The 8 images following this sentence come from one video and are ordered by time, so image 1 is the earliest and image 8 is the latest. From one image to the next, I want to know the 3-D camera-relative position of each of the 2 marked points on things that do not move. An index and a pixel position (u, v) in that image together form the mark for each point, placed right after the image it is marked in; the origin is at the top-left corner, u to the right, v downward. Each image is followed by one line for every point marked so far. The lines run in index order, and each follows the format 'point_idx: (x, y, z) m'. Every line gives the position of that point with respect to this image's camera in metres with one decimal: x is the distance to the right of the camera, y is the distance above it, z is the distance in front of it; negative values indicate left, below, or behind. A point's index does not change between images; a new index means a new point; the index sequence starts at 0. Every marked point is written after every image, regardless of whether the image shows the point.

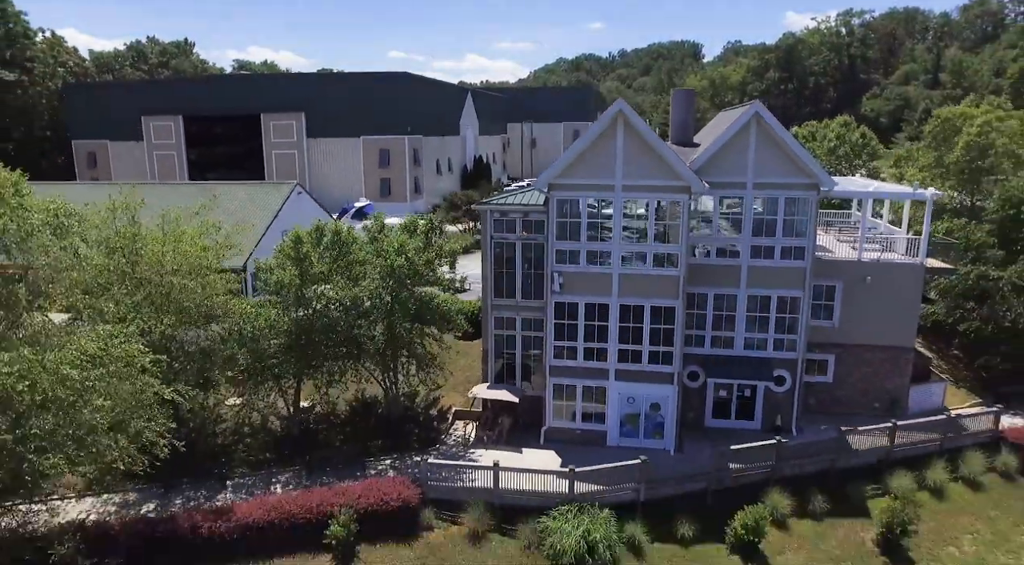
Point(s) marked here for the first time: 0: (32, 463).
0: (-11.5, -4.2, +17.2) m
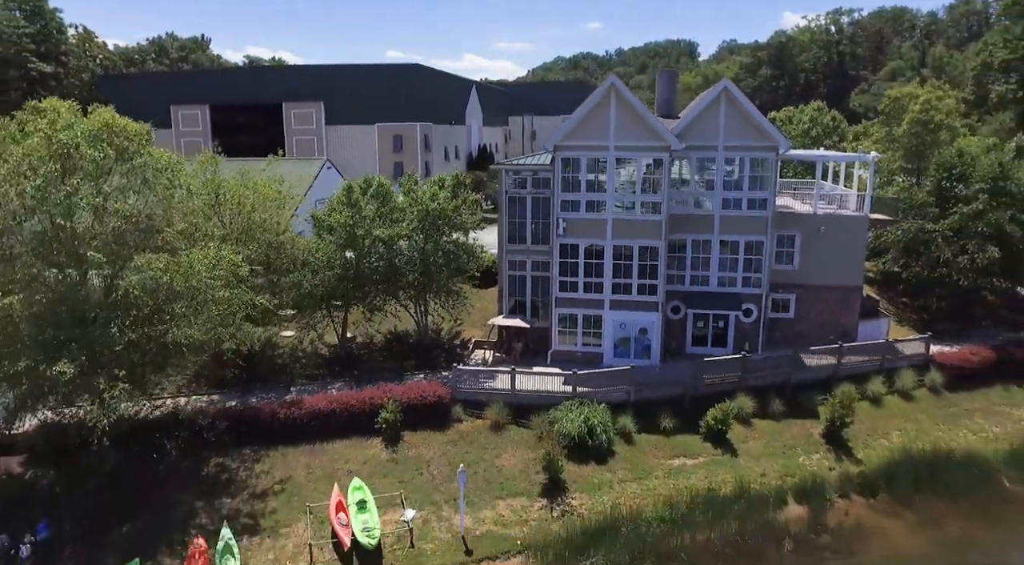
0: (-10.9, -1.8, +22.5) m
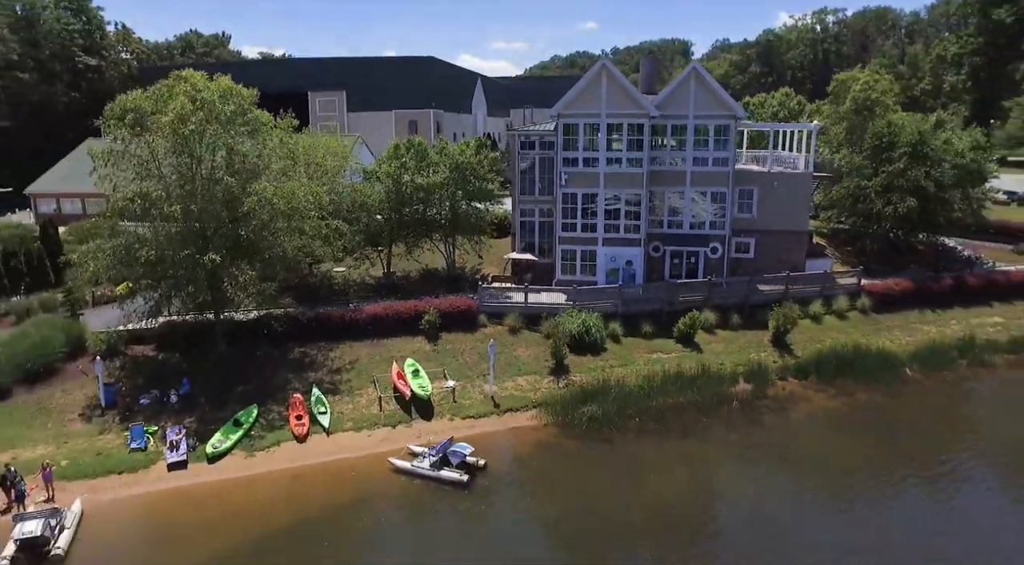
0: (-10.2, +1.5, +30.2) m
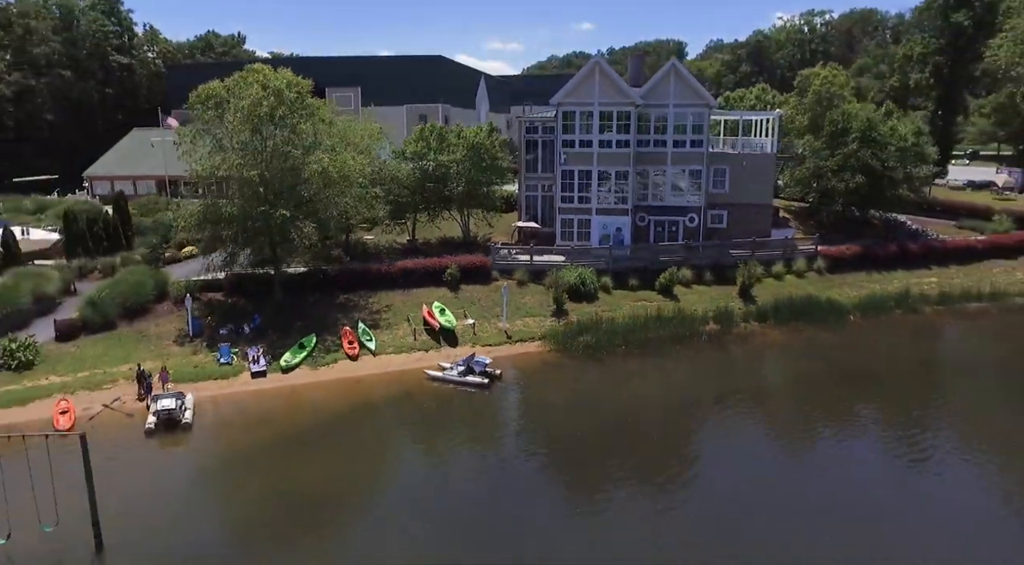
0: (-9.7, +3.8, +36.9) m
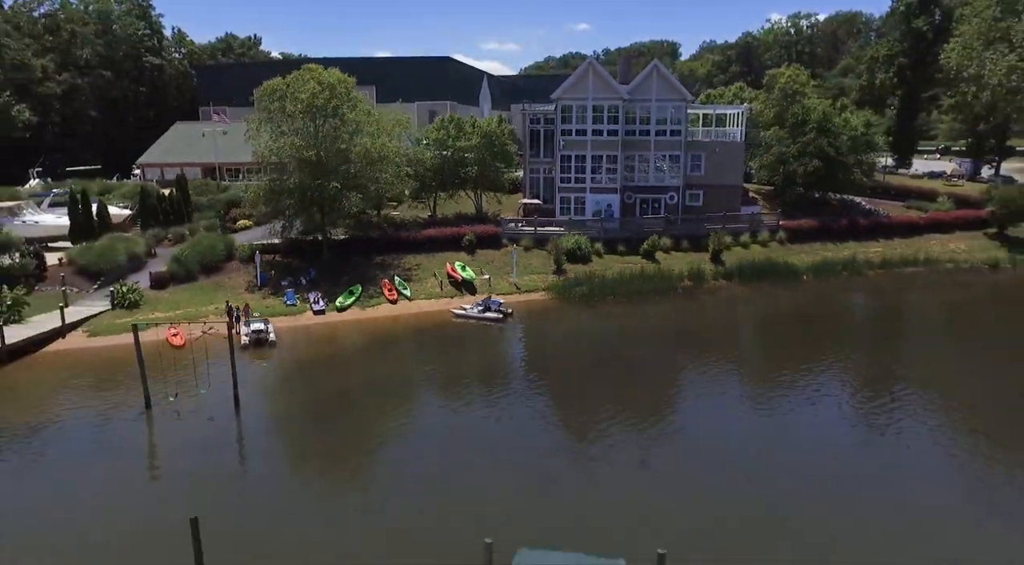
0: (-9.2, +6.2, +44.8) m
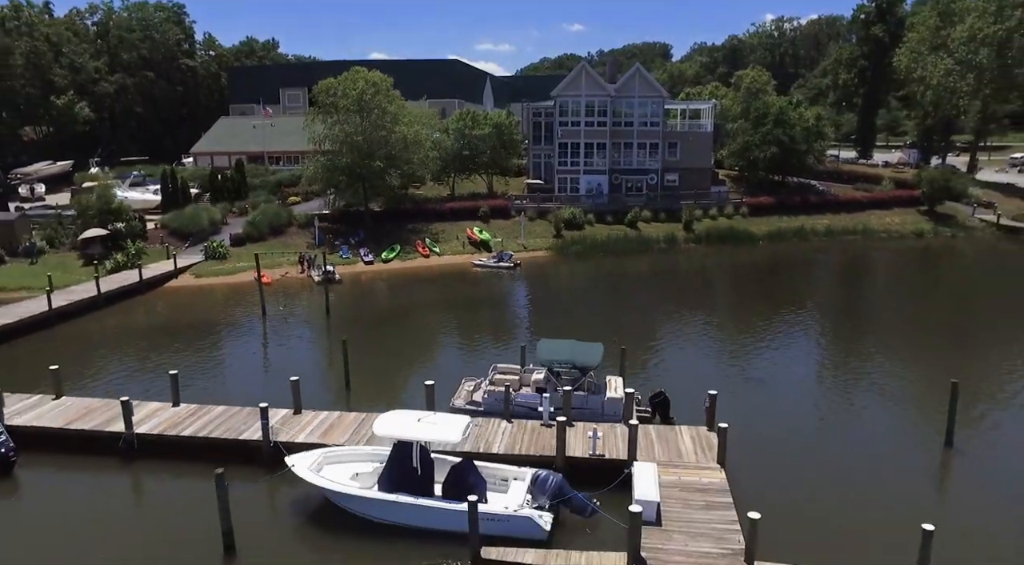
0: (-8.6, +9.2, +55.2) m
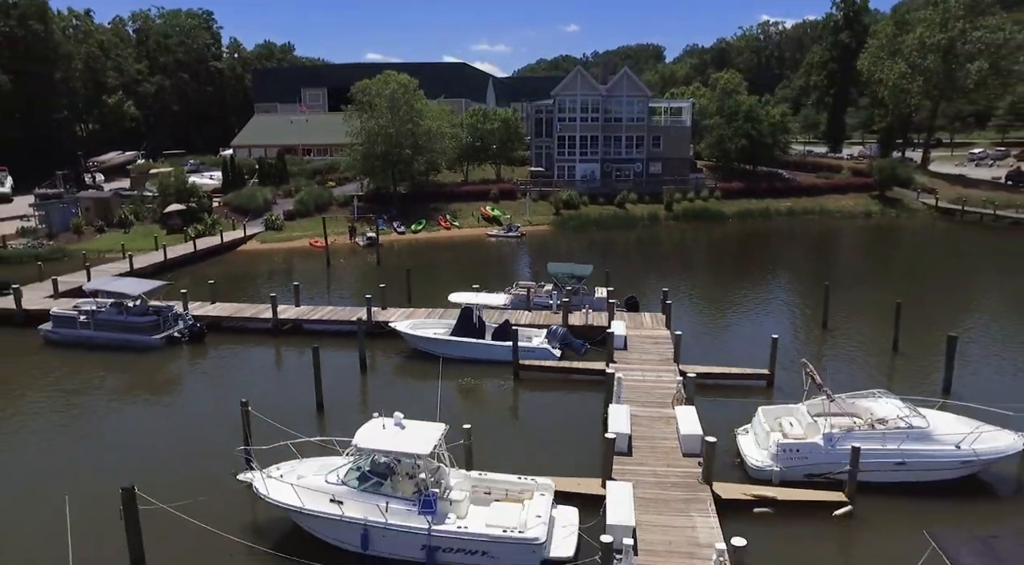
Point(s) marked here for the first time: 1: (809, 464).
0: (-8.0, +12.0, +65.2) m
1: (+7.1, -4.3, +17.0) m
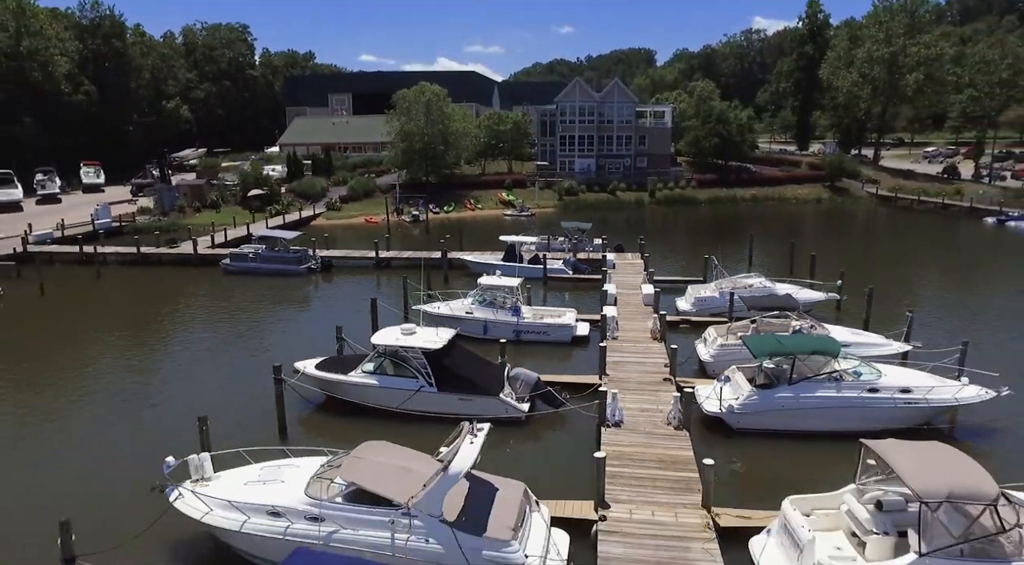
0: (-6.7, +15.0, +79.5) m
1: (+8.9, -1.1, +31.3) m
